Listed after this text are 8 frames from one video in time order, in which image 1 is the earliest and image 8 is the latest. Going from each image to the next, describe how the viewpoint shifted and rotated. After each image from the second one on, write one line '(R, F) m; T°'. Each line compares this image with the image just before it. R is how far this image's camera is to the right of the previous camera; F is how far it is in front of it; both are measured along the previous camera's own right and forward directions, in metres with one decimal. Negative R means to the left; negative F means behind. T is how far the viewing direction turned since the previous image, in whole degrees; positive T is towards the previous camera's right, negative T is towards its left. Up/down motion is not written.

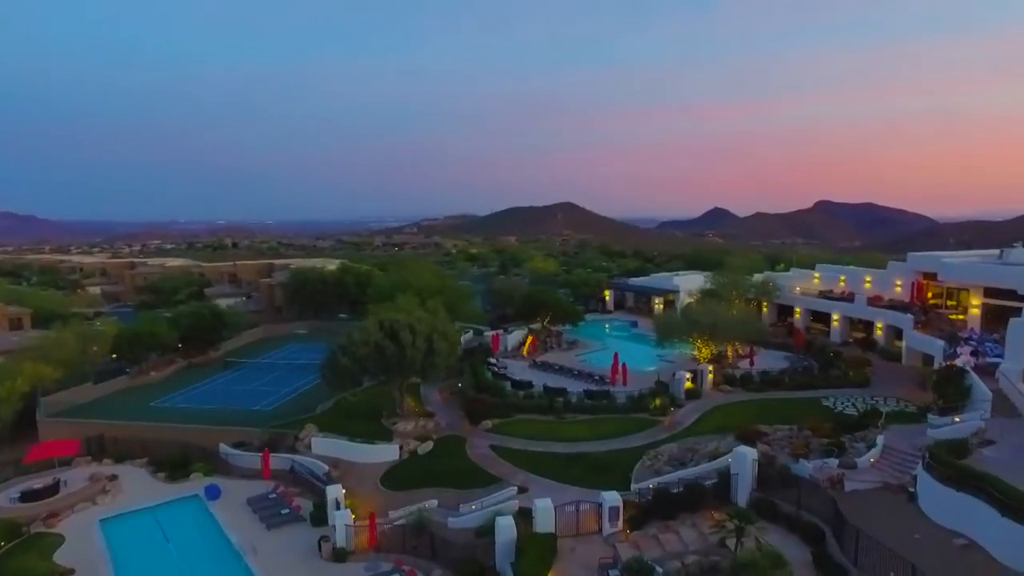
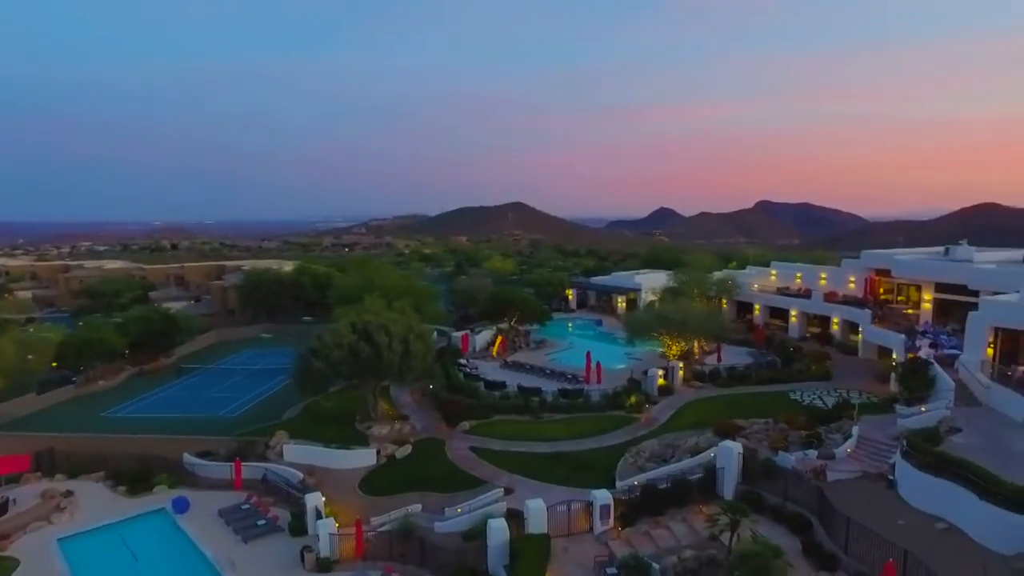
(-1.4, +0.3) m; +5°
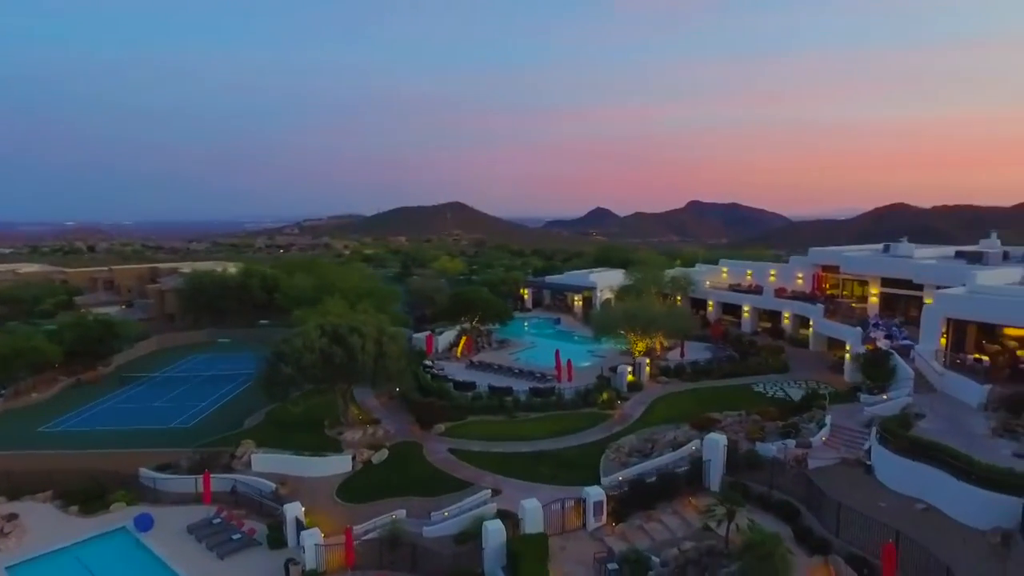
(-2.0, +0.3) m; +6°
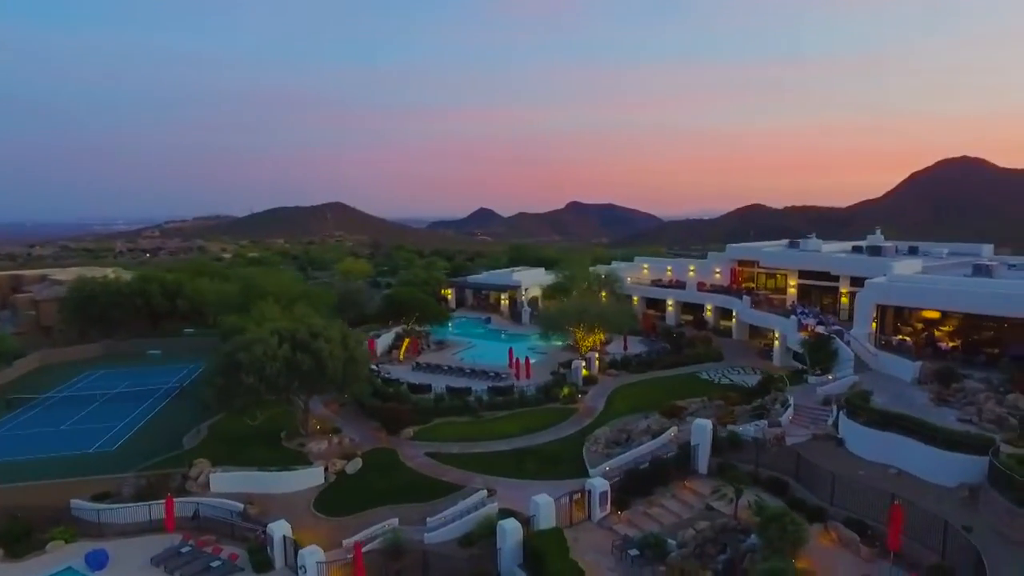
(-4.5, +0.5) m; +11°
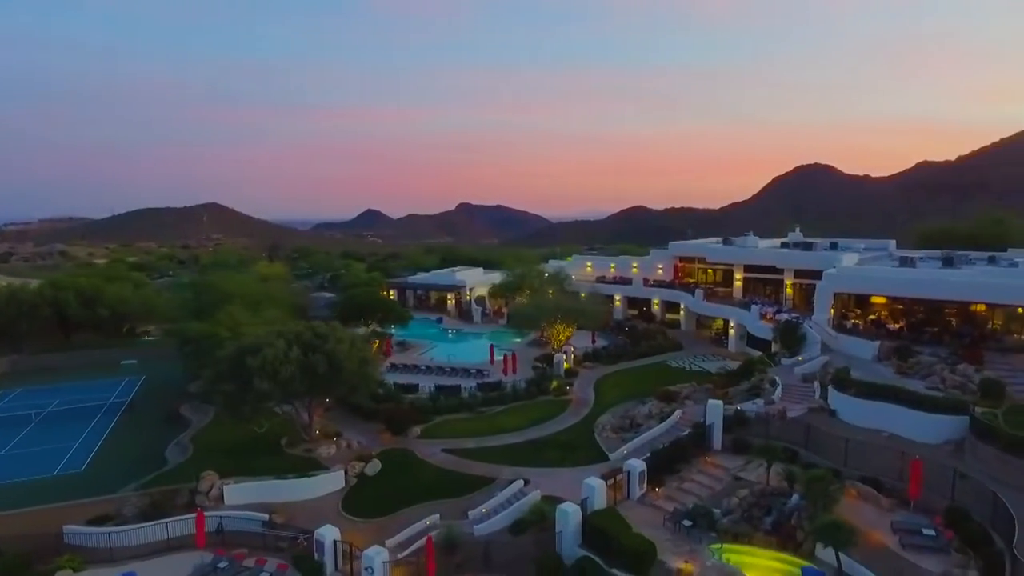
(-6.1, -0.4) m; +10°
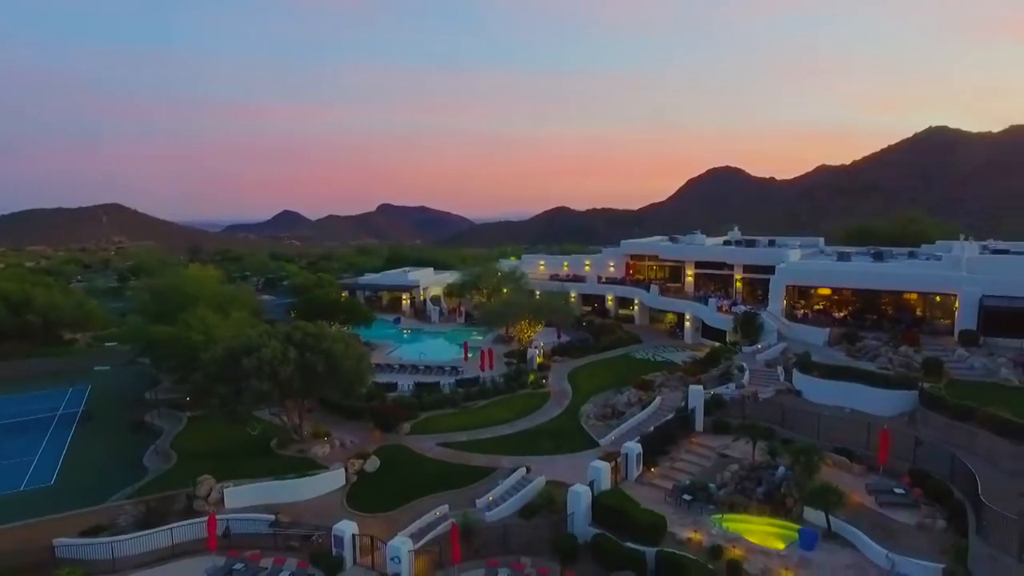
(-3.5, -0.9) m; +7°
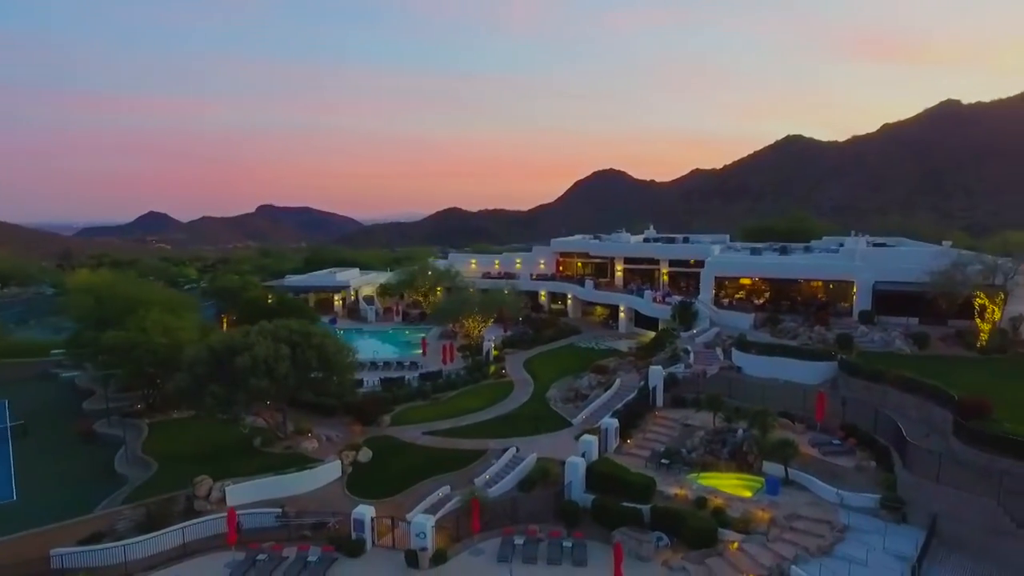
(-4.7, -1.9) m; +10°
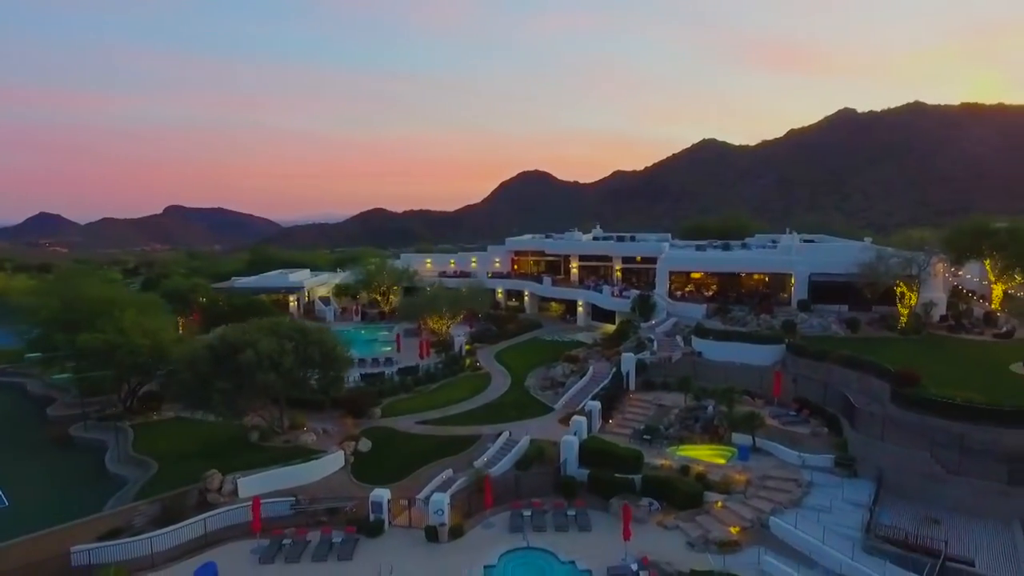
(-3.5, -2.0) m; +7°
